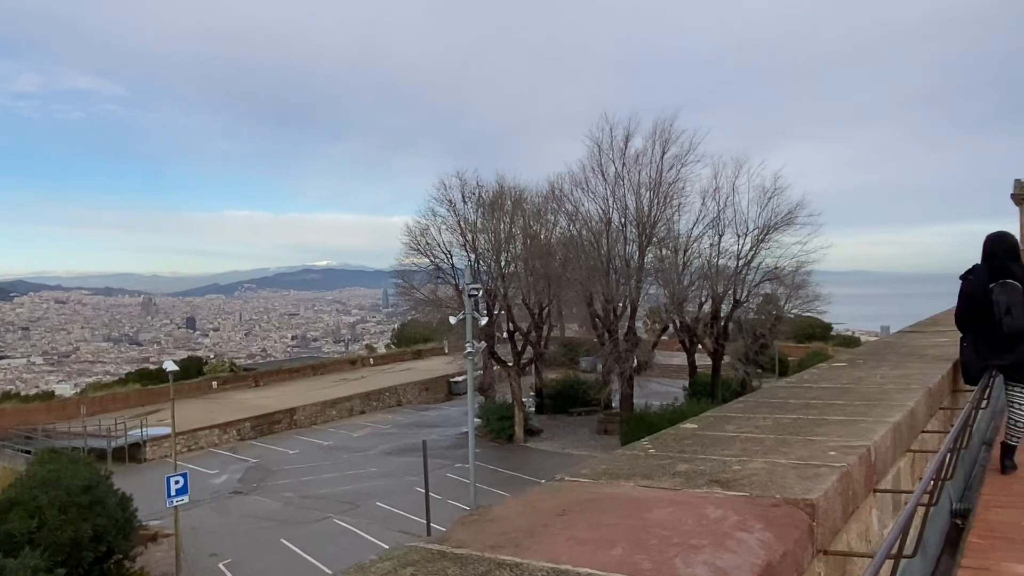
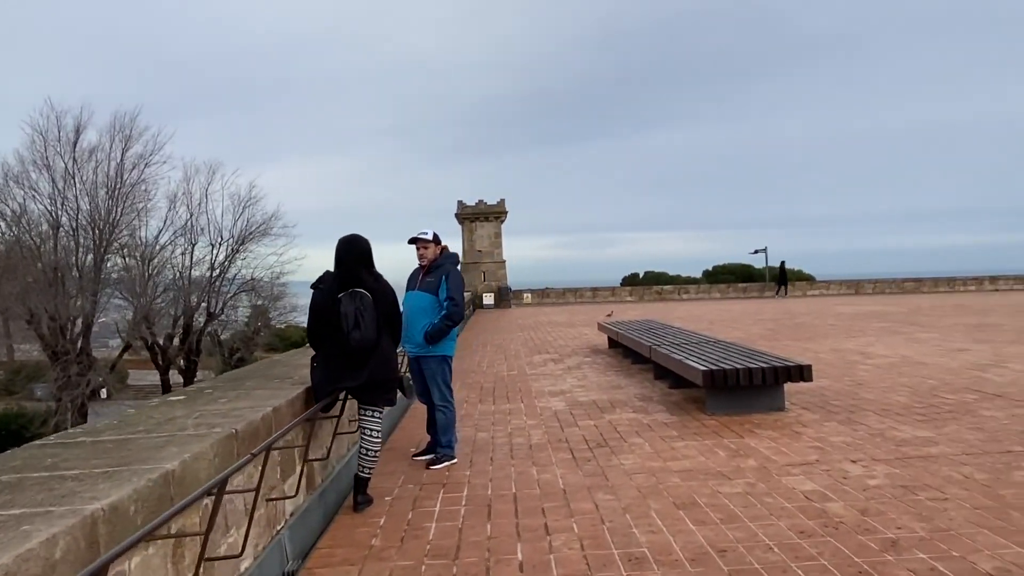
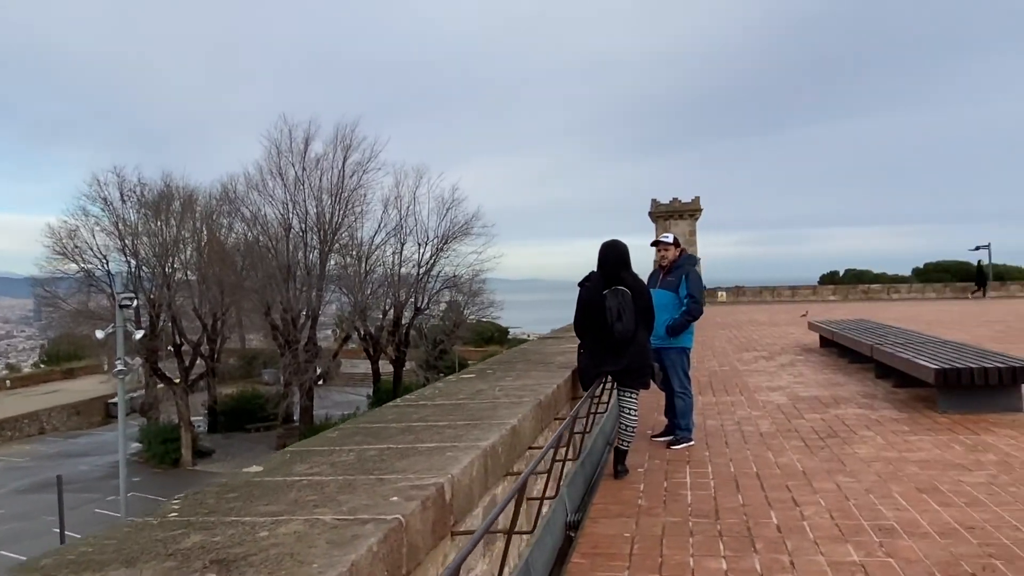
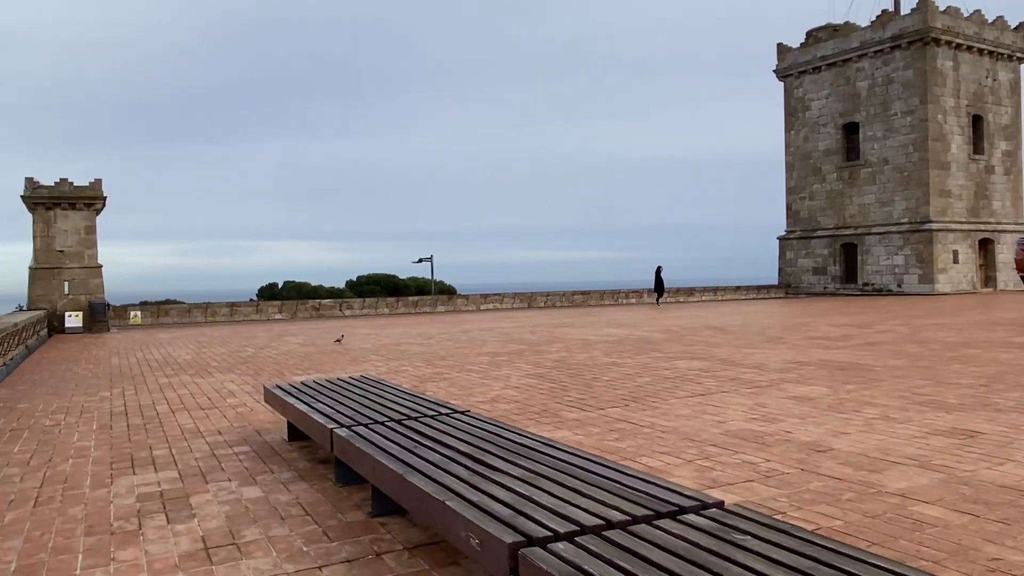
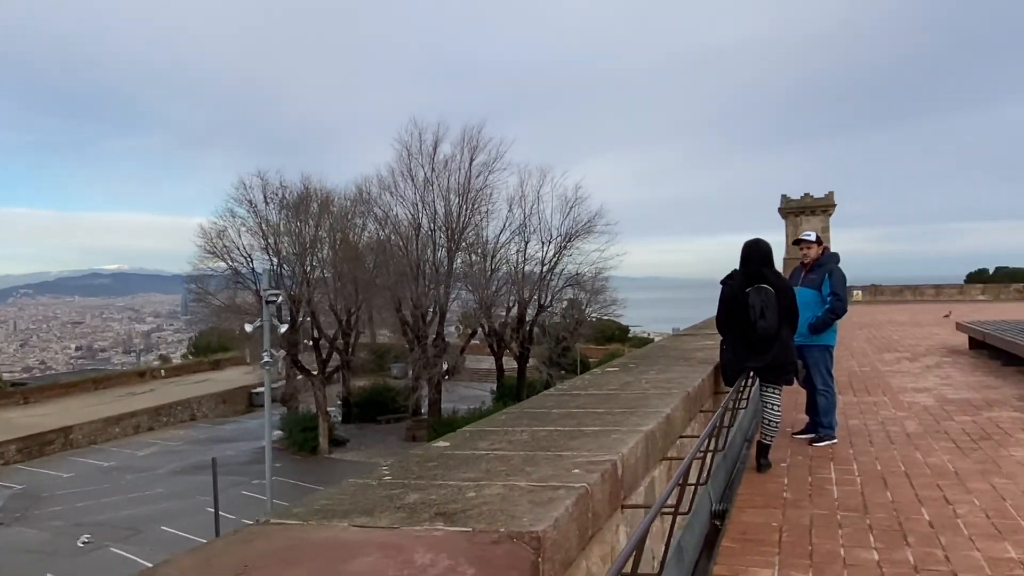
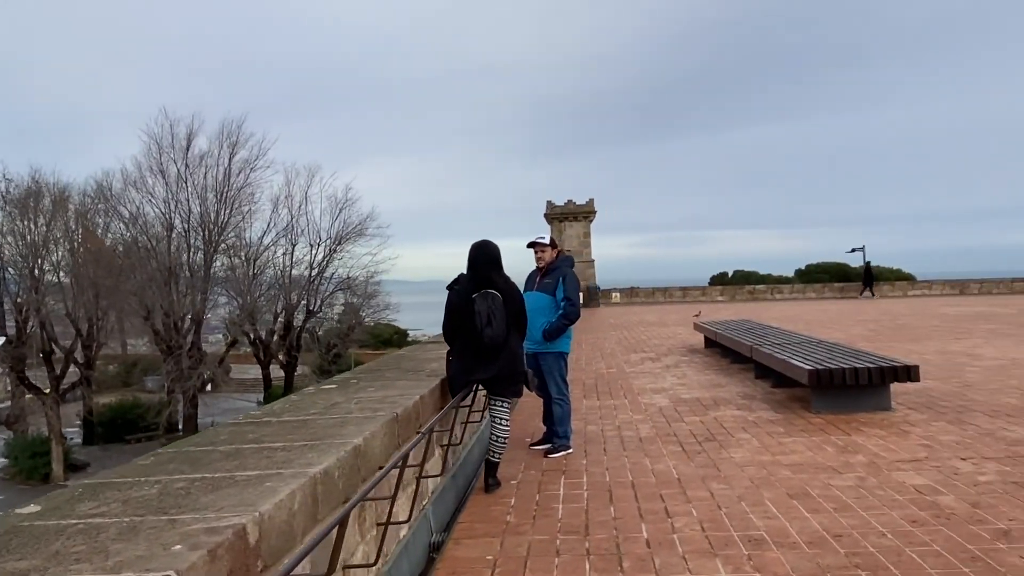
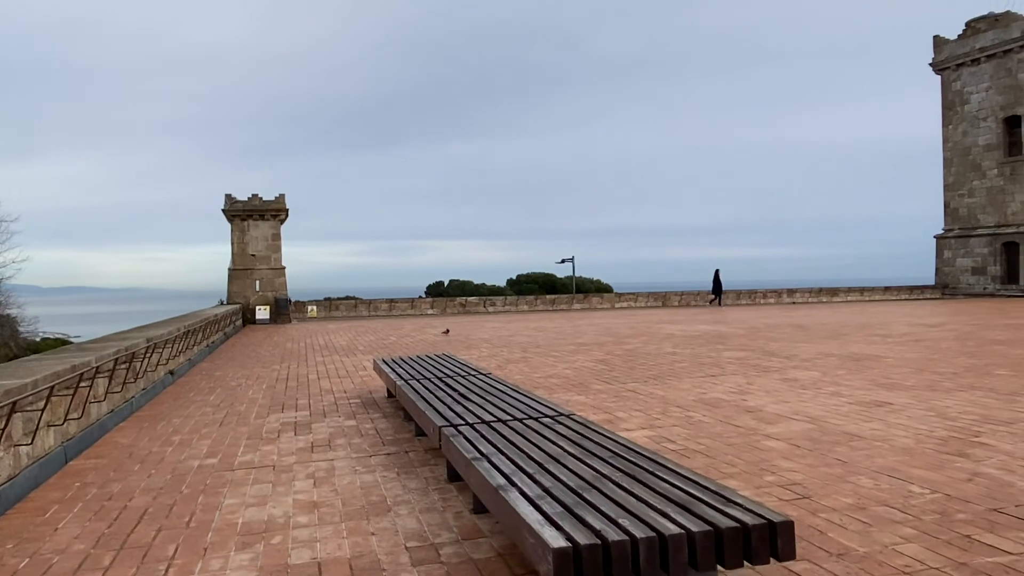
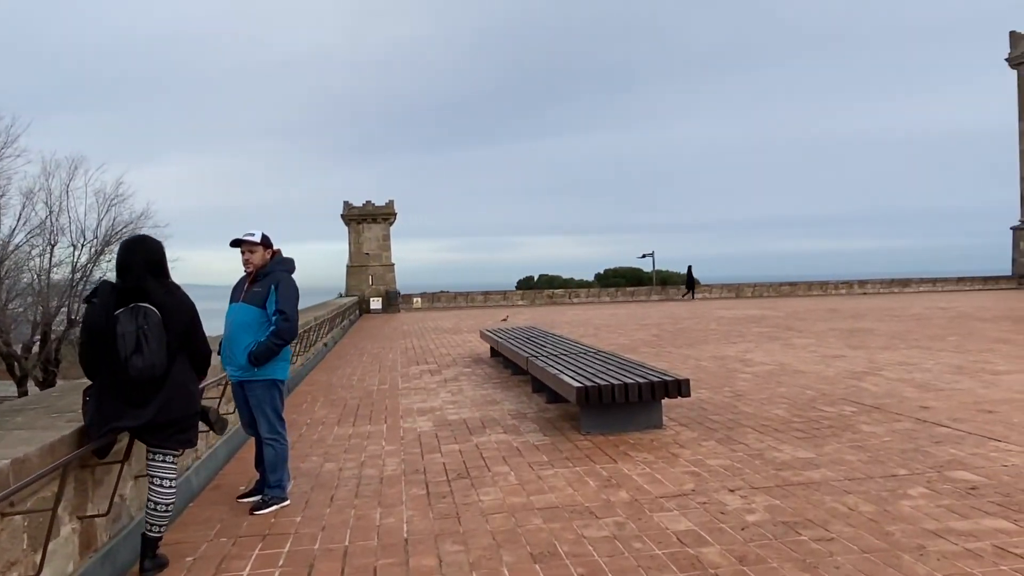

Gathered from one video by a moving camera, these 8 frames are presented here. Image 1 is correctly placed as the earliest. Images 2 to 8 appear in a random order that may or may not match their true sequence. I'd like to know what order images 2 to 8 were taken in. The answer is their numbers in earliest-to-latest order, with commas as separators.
5, 3, 6, 2, 8, 7, 4
